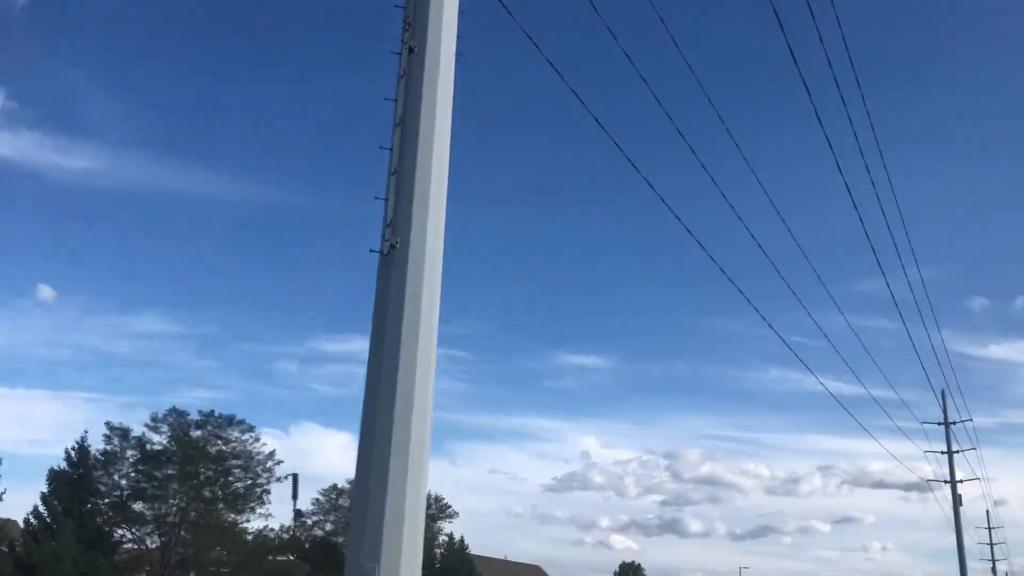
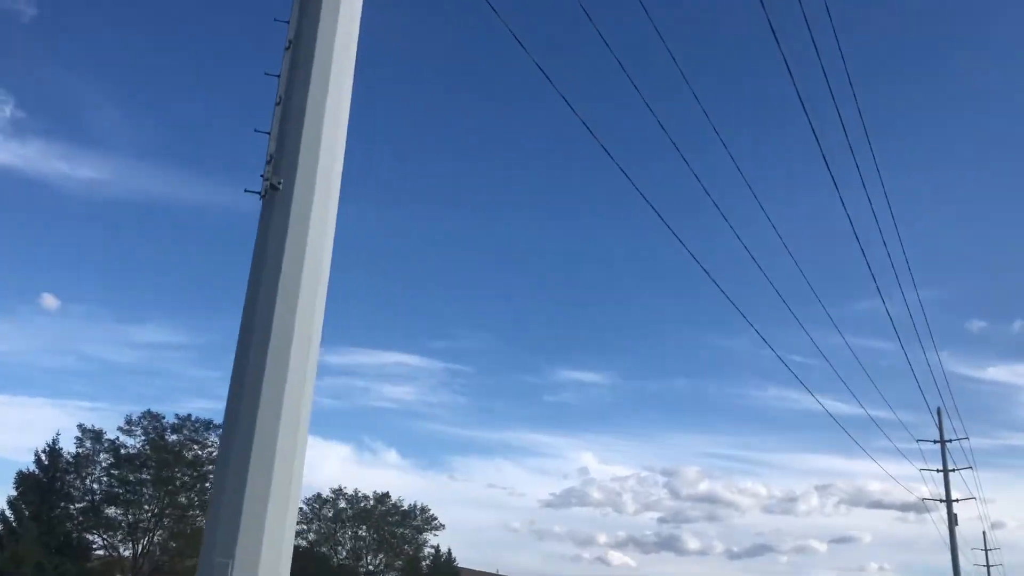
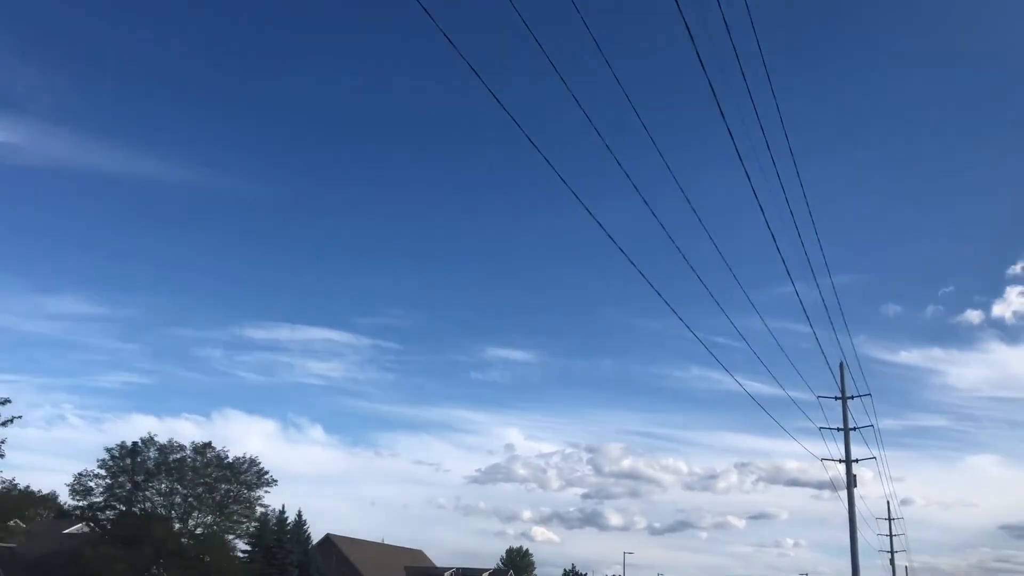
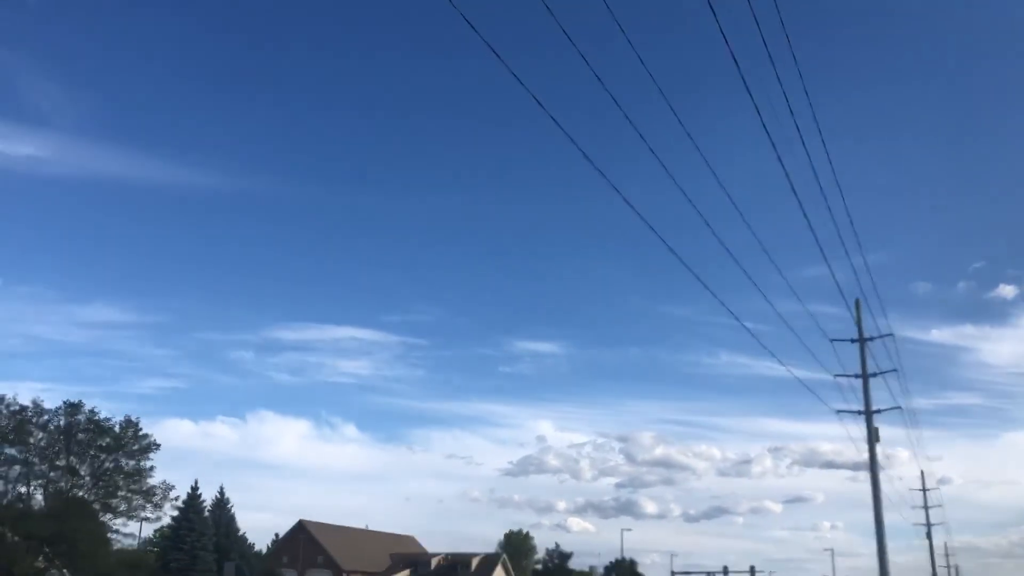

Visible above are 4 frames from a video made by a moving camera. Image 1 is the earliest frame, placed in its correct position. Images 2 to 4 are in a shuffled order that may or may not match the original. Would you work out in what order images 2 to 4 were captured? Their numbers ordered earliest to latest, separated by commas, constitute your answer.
2, 3, 4
